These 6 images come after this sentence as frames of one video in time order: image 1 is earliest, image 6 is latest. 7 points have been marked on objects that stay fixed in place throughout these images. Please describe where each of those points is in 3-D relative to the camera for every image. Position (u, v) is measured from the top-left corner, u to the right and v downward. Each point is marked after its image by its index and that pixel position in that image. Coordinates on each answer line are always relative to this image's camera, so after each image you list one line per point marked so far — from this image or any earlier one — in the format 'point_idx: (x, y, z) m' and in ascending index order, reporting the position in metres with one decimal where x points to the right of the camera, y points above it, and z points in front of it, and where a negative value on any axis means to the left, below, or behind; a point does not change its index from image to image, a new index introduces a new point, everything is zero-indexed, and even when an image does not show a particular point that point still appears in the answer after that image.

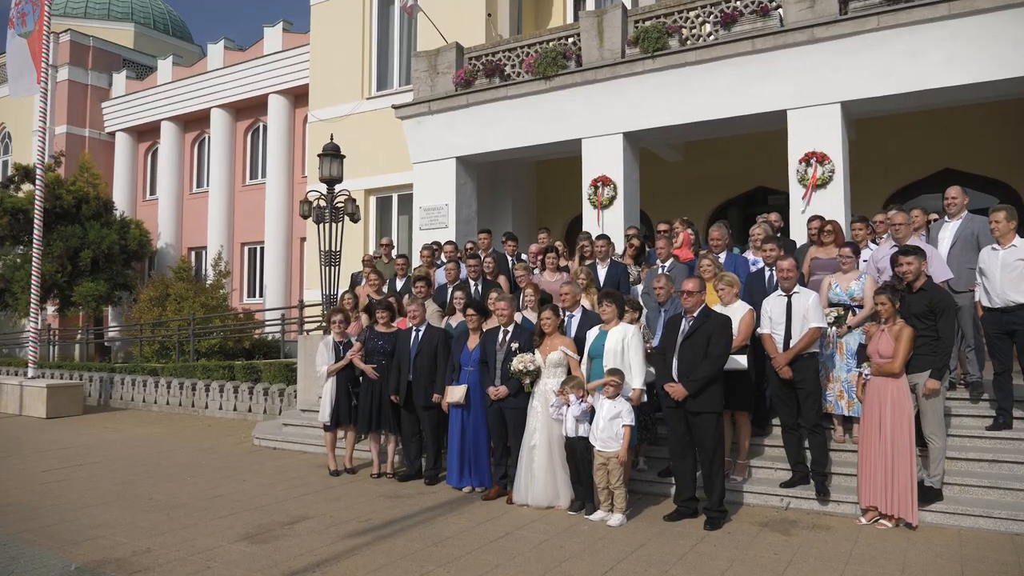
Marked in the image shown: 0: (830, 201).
0: (+4.8, +1.3, +11.1) m
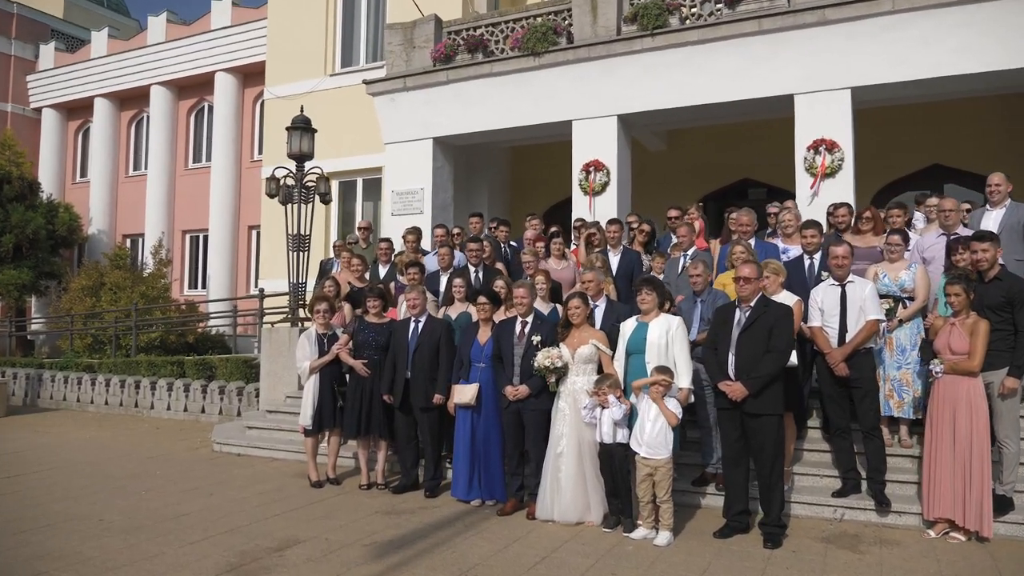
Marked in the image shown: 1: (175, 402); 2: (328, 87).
0: (+4.7, +1.4, +10.6) m
1: (-5.6, -1.9, +12.3) m
2: (-4.1, +4.4, +16.4) m
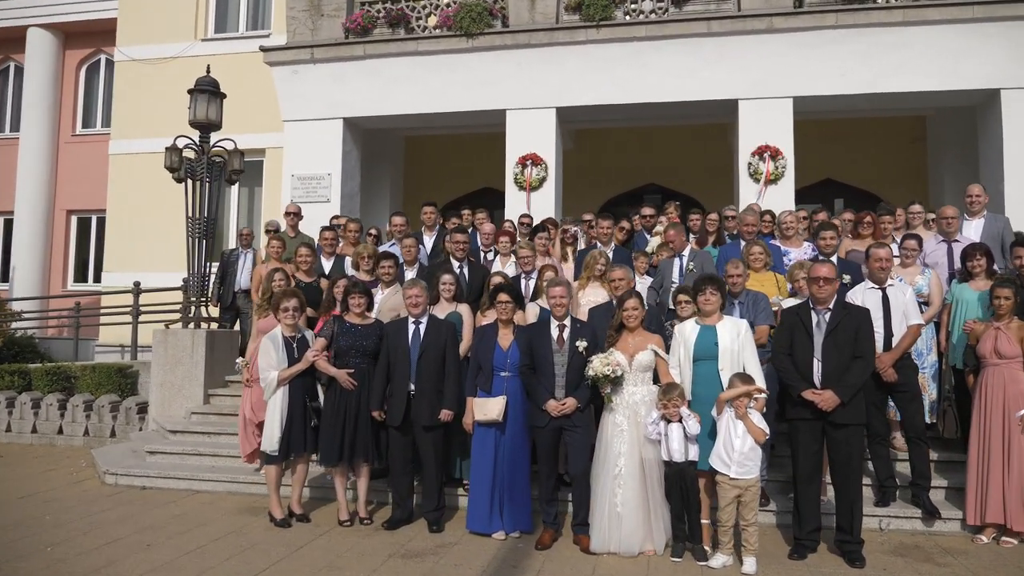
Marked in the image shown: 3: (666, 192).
0: (+3.9, +1.3, +10.7) m
1: (-6.6, -1.8, +9.9) m
2: (-6.0, +4.5, +14.2) m
3: (+3.1, +2.0, +15.2) m
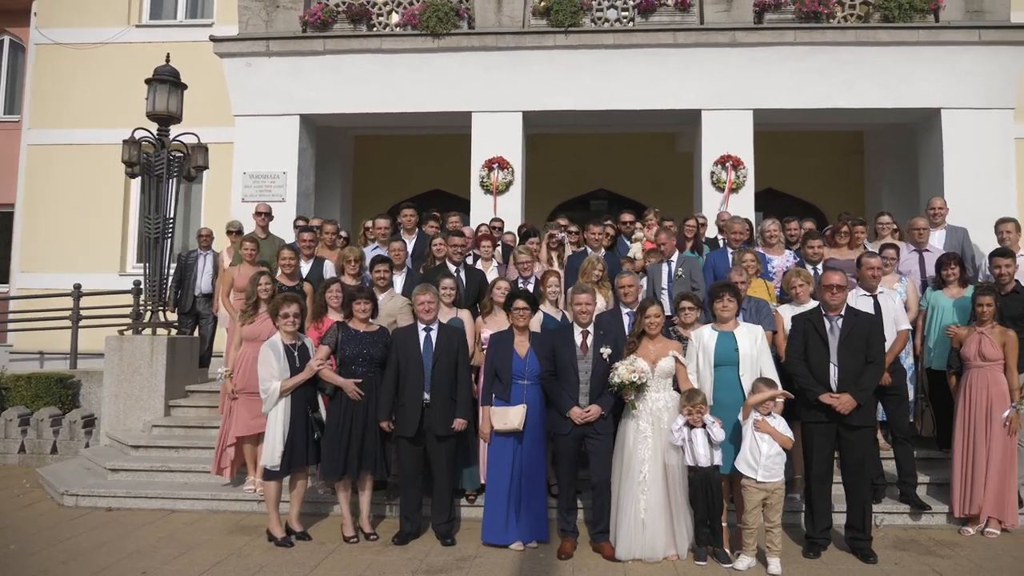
0: (+3.5, +1.2, +11.1) m
1: (-6.9, -1.8, +8.9) m
2: (-6.8, +4.5, +13.3) m
3: (+2.1, +1.9, +15.4) m
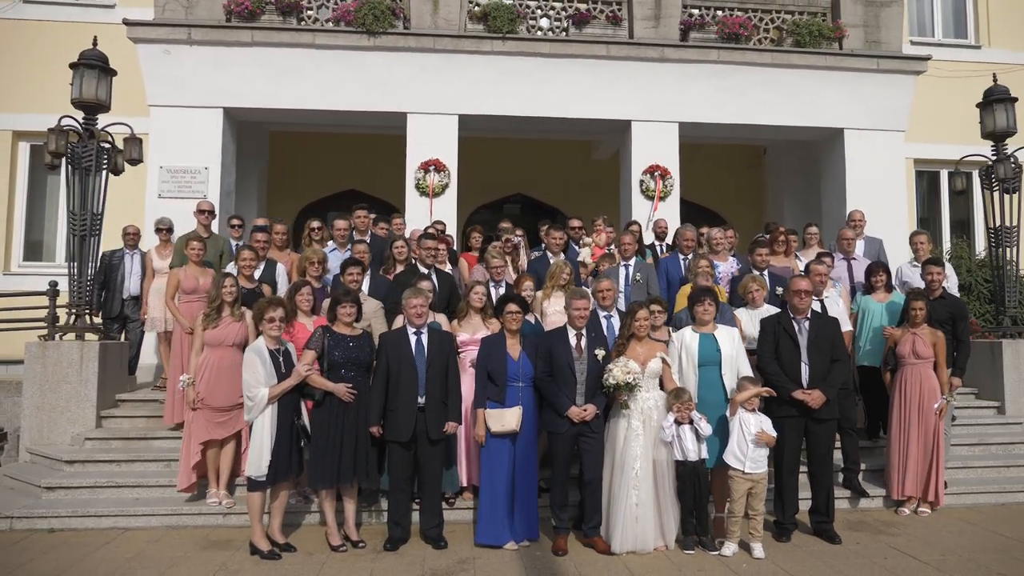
0: (+2.5, +1.2, +11.7) m
1: (-7.4, -1.8, +7.8) m
2: (-8.0, +4.5, +12.2) m
3: (+0.4, +1.8, +15.7) m
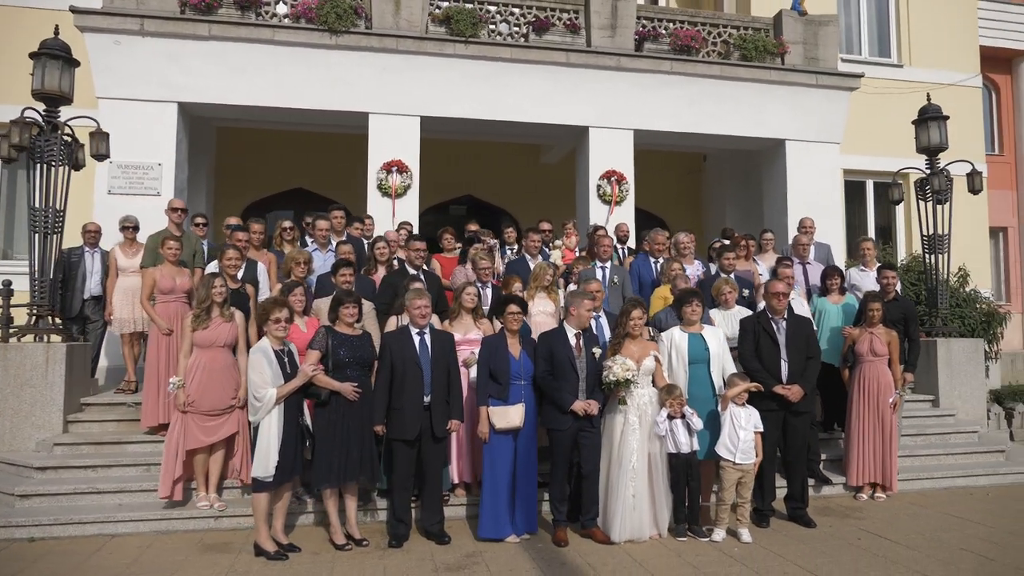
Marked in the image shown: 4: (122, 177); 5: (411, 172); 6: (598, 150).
0: (+1.9, +1.2, +12.1) m
1: (-7.5, -1.8, +7.2) m
2: (-8.6, +4.5, +11.4) m
3: (-0.6, +1.8, +15.9) m
4: (-5.6, +1.6, +10.7) m
5: (-1.6, +1.8, +11.6) m
6: (+1.4, +2.3, +12.2) m
